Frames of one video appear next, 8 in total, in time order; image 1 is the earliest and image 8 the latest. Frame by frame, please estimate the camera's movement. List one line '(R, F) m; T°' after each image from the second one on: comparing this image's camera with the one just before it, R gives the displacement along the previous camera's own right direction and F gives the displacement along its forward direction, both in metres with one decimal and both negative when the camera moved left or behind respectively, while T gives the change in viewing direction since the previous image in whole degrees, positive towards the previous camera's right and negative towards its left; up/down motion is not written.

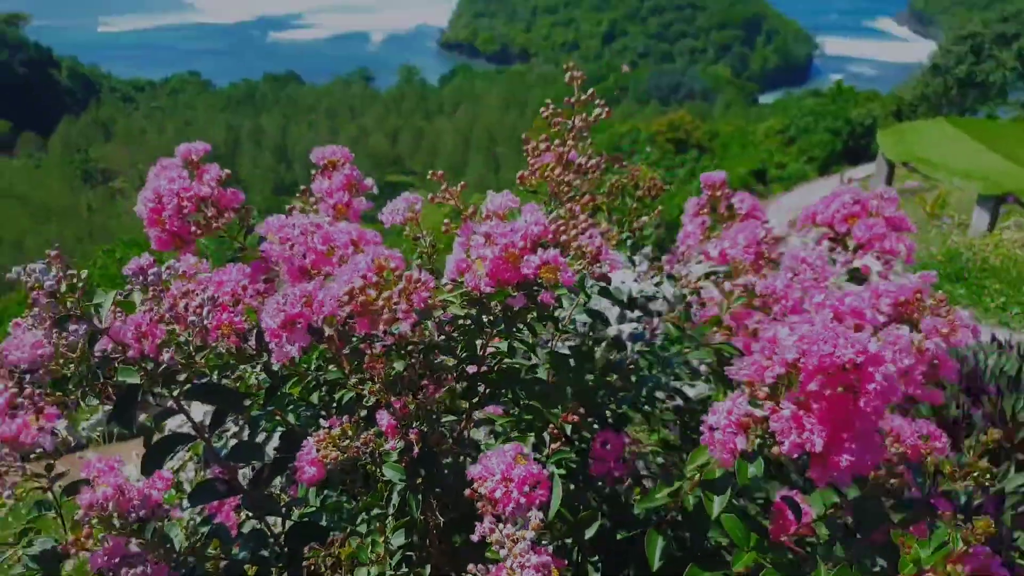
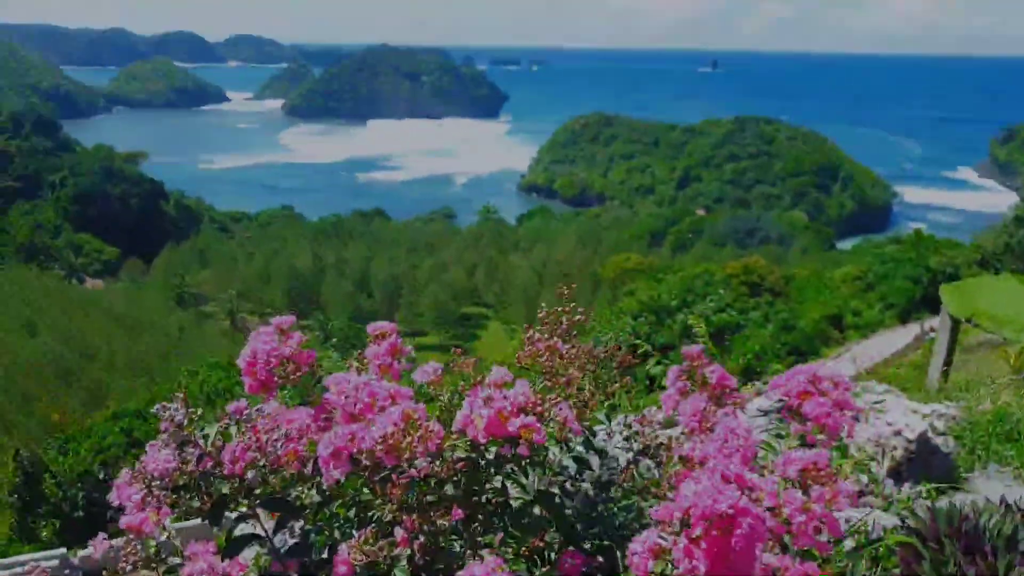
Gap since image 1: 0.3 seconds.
(+0.1, -0.3) m; -5°
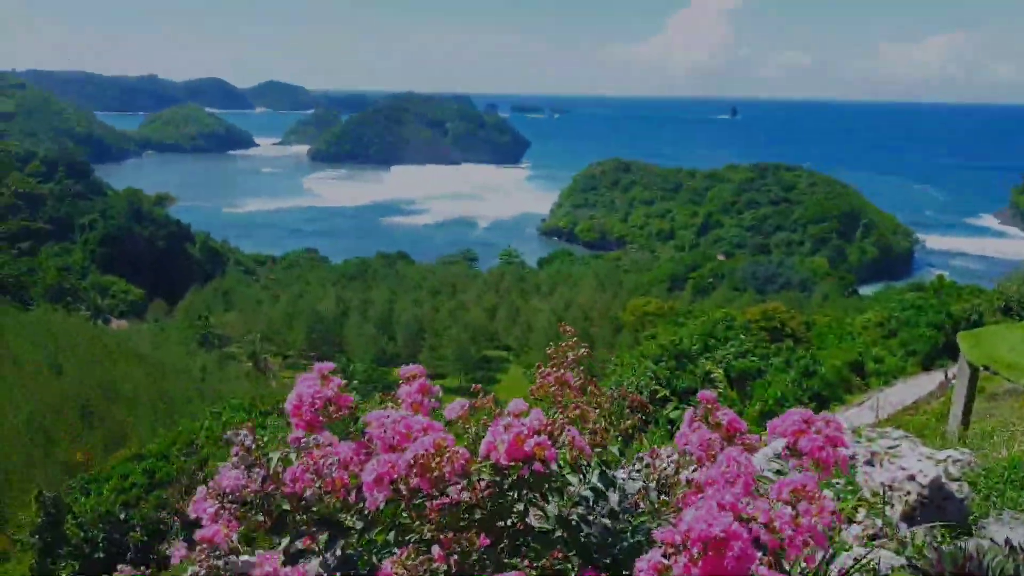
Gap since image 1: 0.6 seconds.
(0.0, -0.2) m; -1°
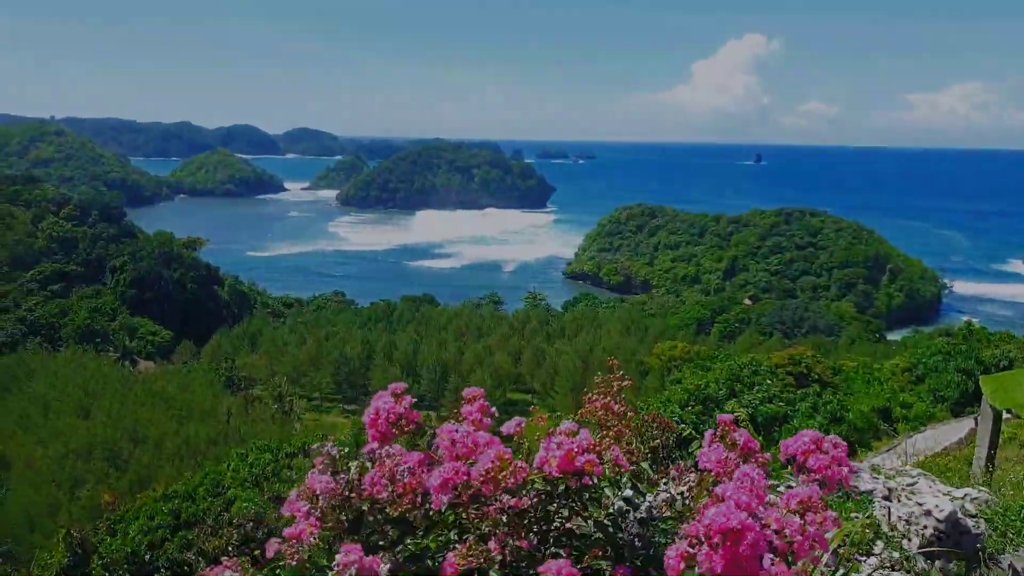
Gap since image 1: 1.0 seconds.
(0.0, -0.2) m; -2°
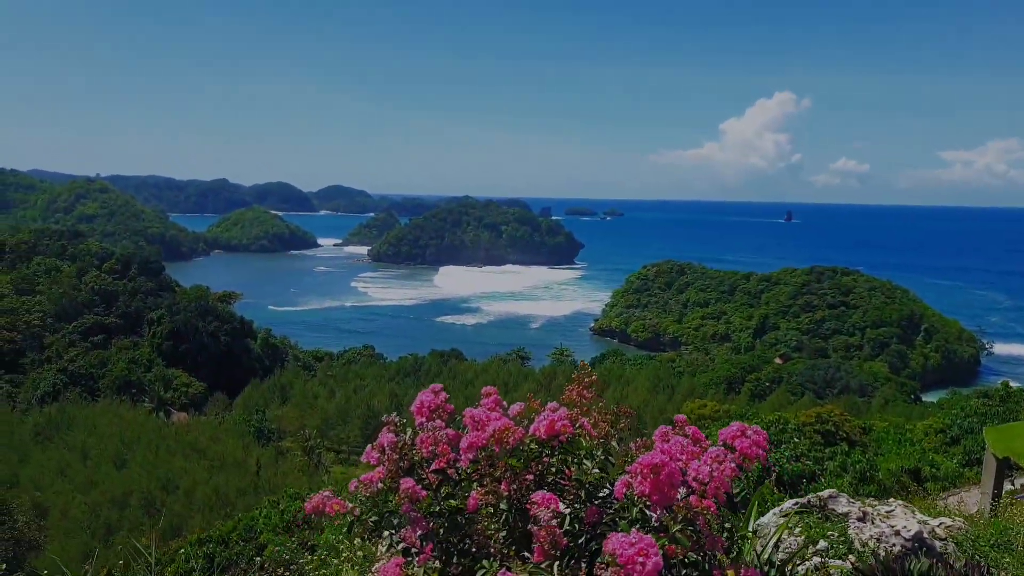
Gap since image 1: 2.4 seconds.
(+0.1, -0.7) m; -2°
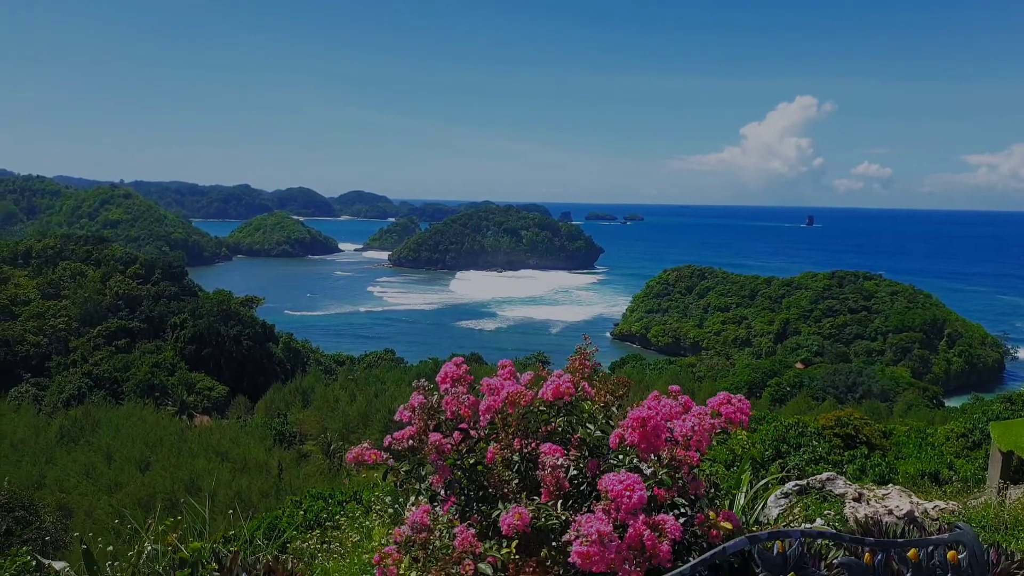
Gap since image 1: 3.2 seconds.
(0.0, -0.3) m; -1°
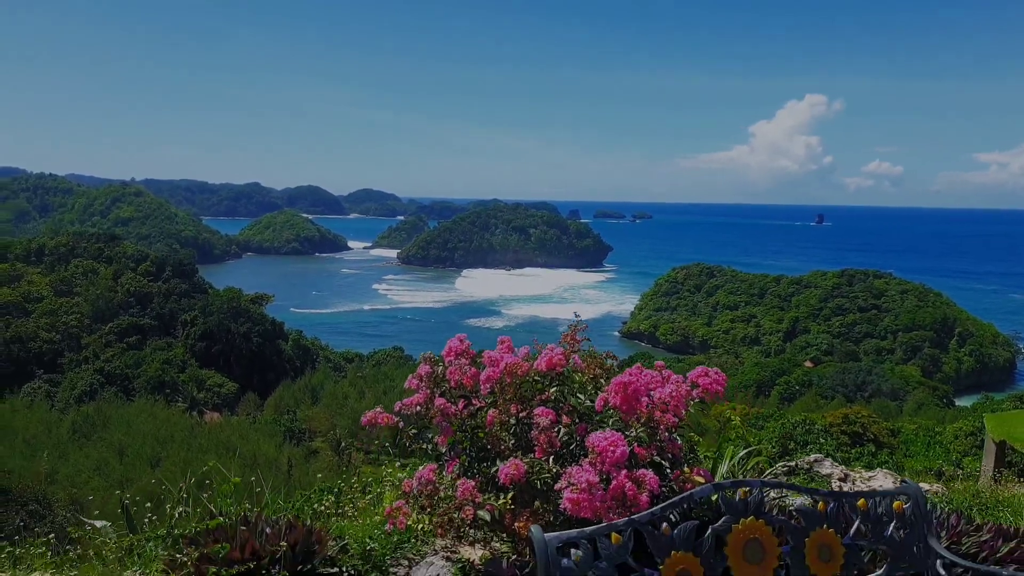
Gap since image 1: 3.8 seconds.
(0.0, -0.2) m; -1°
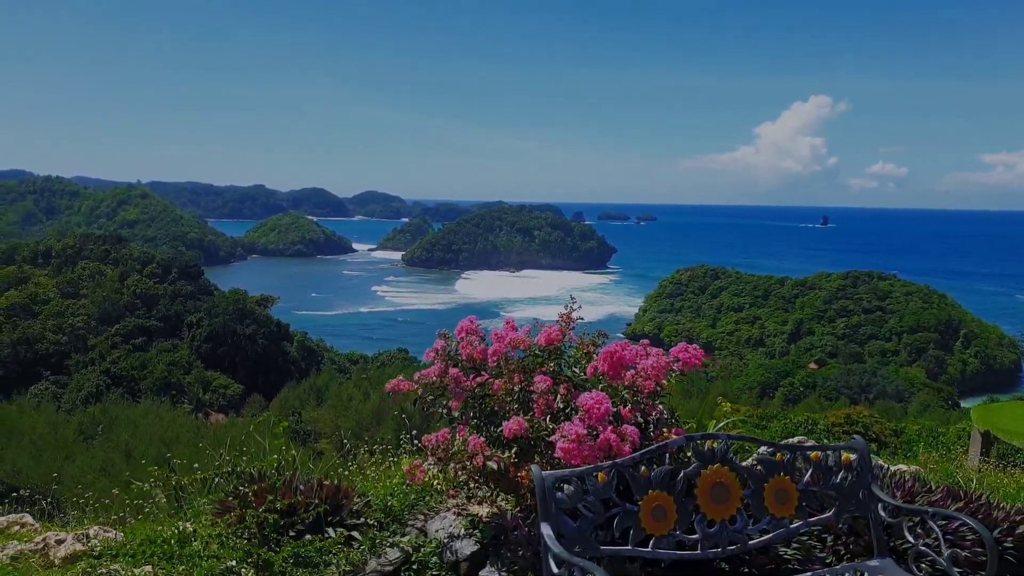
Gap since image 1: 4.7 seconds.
(0.0, -0.2) m; 0°
